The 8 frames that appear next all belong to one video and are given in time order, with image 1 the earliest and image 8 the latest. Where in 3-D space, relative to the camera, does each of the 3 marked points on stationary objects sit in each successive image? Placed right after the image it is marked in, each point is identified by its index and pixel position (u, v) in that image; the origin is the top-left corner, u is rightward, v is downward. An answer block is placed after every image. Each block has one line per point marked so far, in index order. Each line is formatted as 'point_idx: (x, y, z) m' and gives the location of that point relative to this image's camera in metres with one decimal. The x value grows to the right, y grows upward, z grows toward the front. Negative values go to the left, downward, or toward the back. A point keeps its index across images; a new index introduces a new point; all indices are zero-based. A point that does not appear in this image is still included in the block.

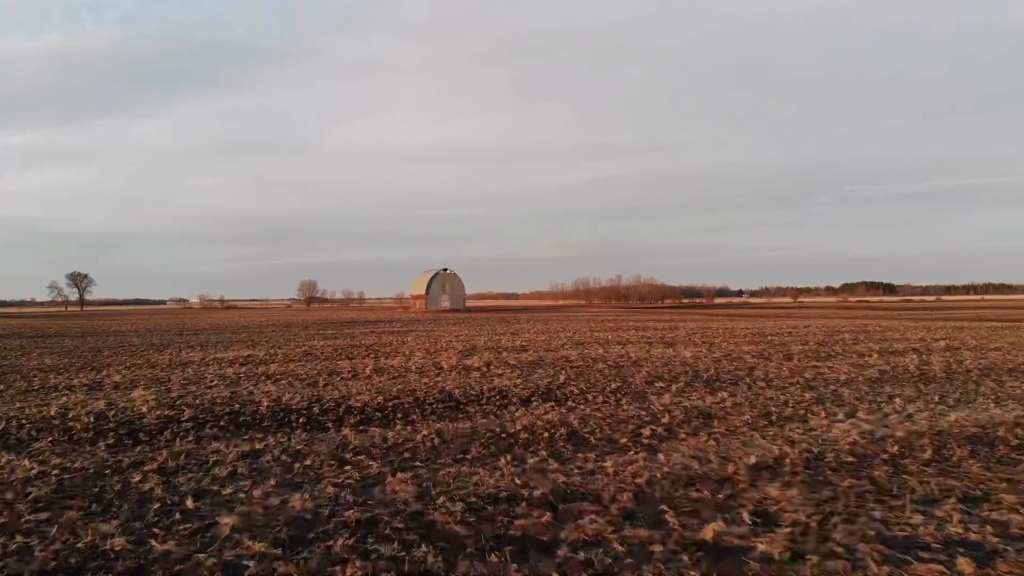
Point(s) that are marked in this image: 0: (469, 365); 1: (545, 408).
0: (-0.6, -1.1, +13.0) m
1: (+0.3, -1.1, +7.7) m
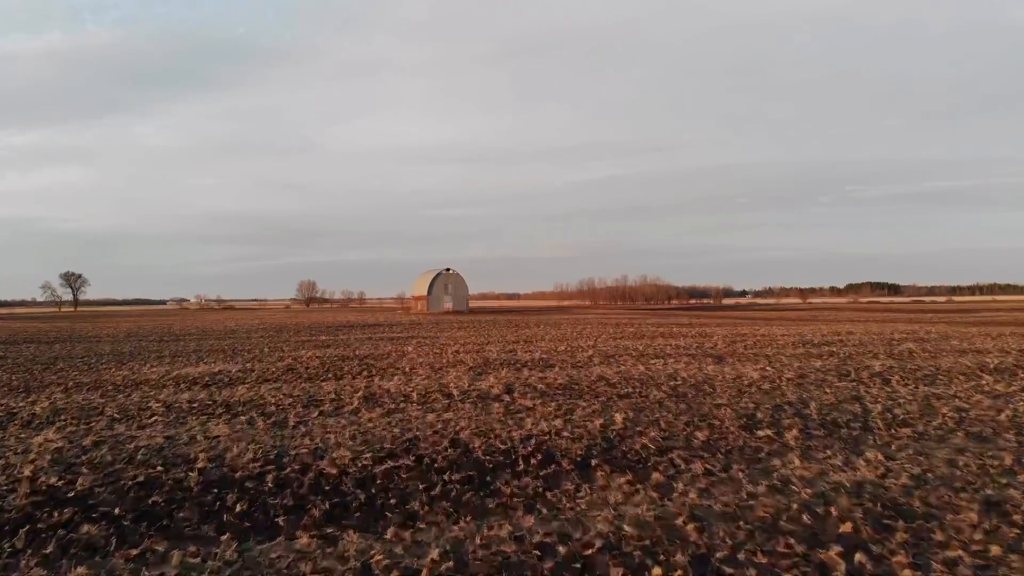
0: (-0.3, -1.2, +10.3) m
1: (+0.6, -1.1, +5.0) m
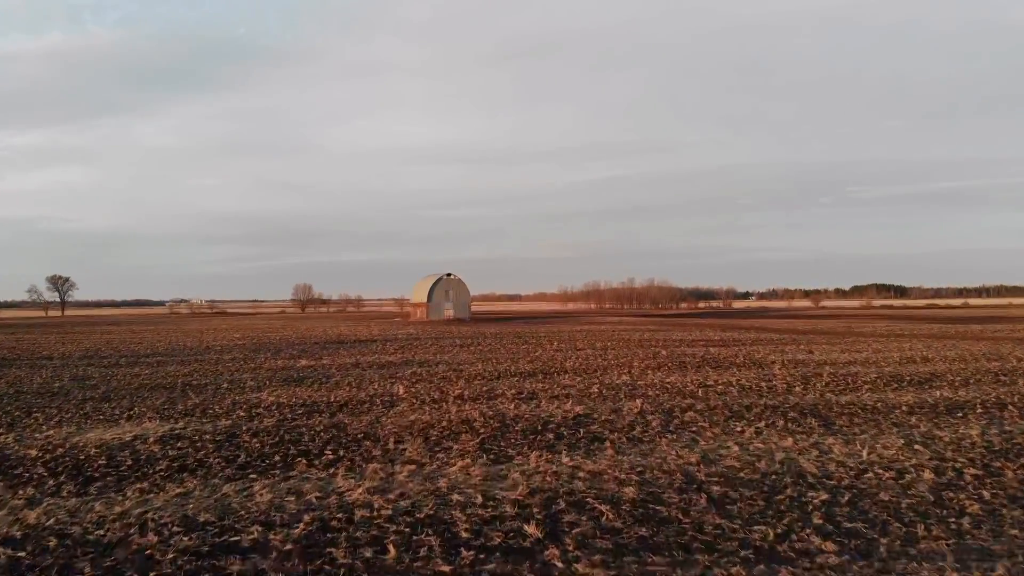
0: (0.0, -1.6, +6.2) m
1: (+0.9, -1.5, +1.0) m
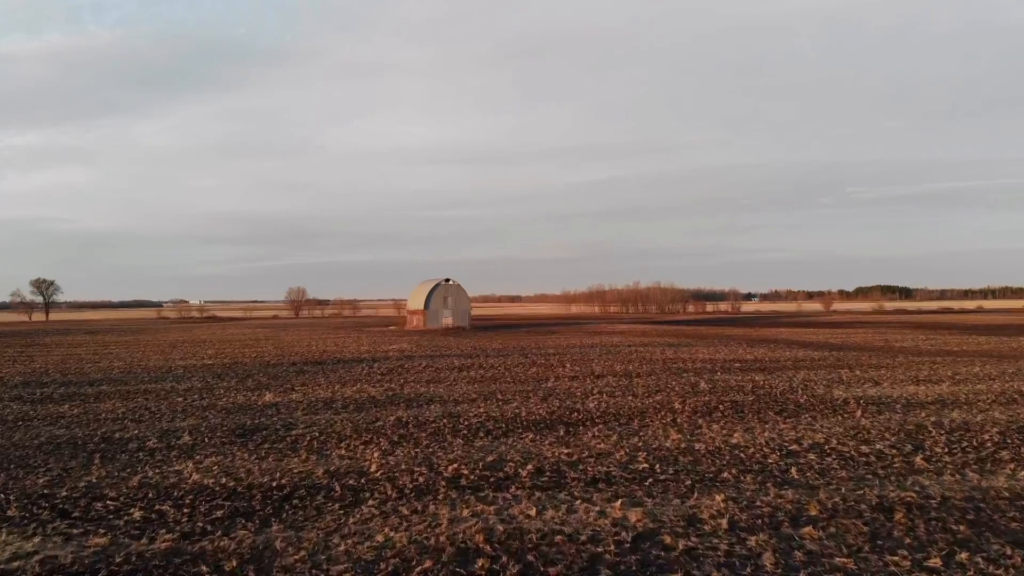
0: (+0.2, -2.0, +2.3) m
1: (+1.1, -1.9, -3.0) m
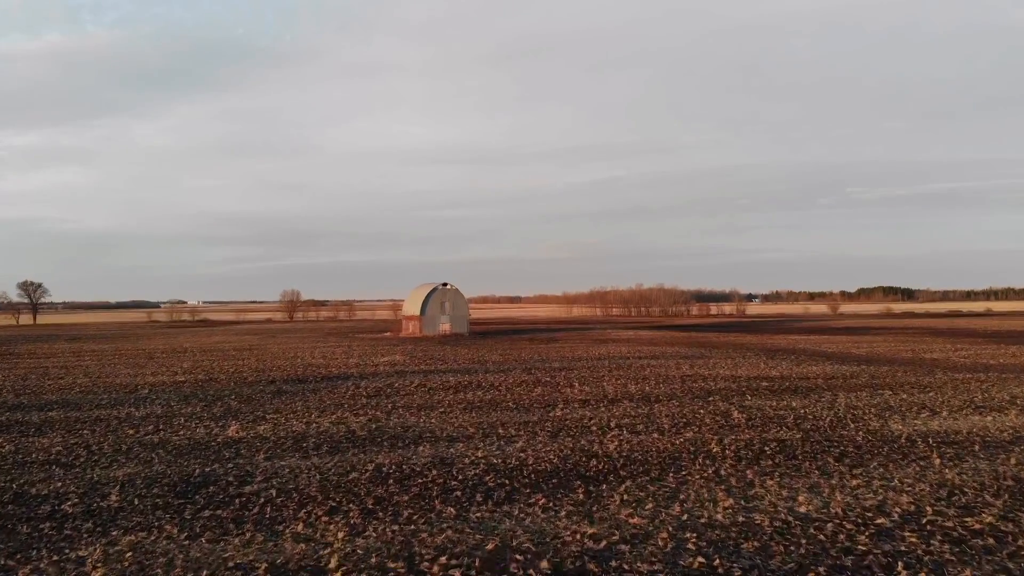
0: (+0.3, -2.3, -0.3) m
1: (+1.2, -2.2, -5.6) m
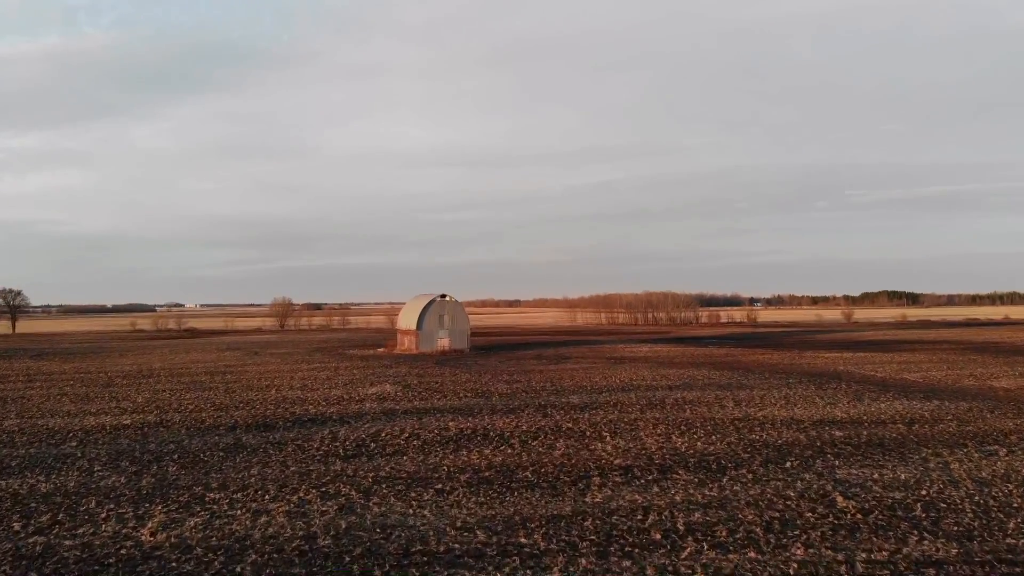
0: (+0.6, -2.8, -4.8) m
1: (+1.6, -2.7, -10.0) m
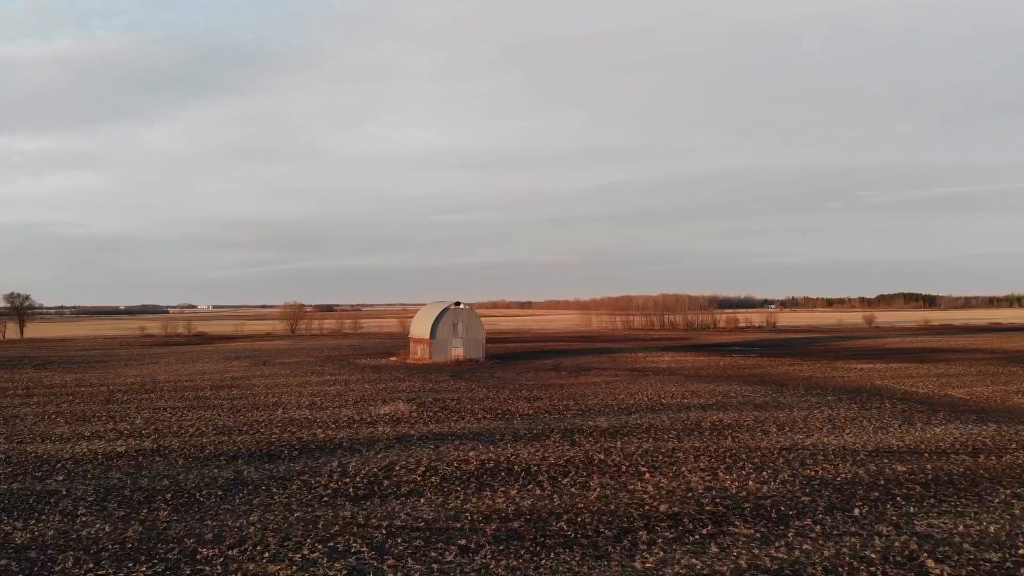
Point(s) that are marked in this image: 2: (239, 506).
0: (+0.9, -3.2, -6.5) m
1: (+1.7, -3.1, -11.8) m
2: (-4.5, -3.6, +14.8) m
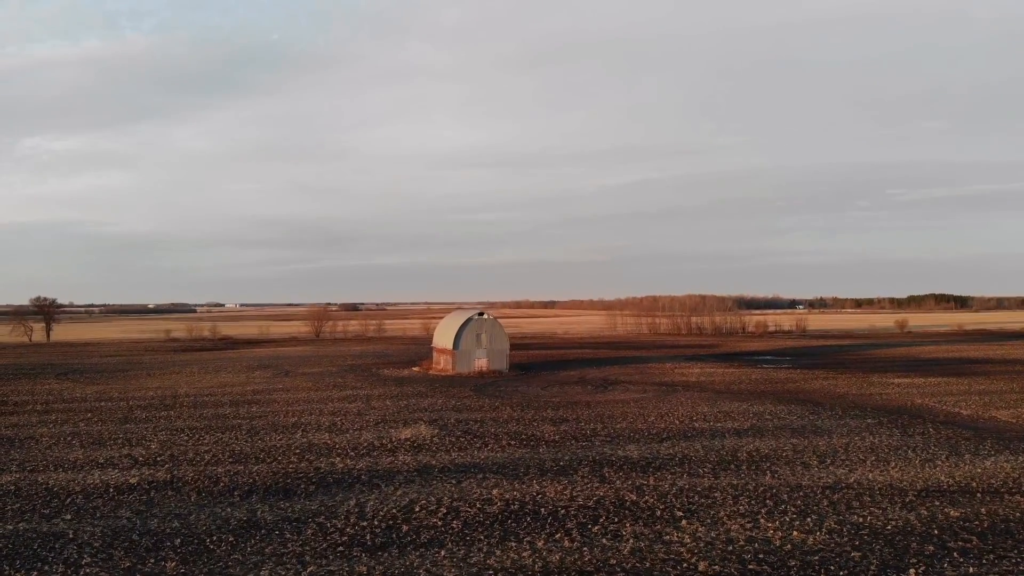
0: (+0.7, -3.8, -7.5) m
1: (+1.4, -3.7, -12.8) m
2: (-4.1, -4.2, +14.0) m
